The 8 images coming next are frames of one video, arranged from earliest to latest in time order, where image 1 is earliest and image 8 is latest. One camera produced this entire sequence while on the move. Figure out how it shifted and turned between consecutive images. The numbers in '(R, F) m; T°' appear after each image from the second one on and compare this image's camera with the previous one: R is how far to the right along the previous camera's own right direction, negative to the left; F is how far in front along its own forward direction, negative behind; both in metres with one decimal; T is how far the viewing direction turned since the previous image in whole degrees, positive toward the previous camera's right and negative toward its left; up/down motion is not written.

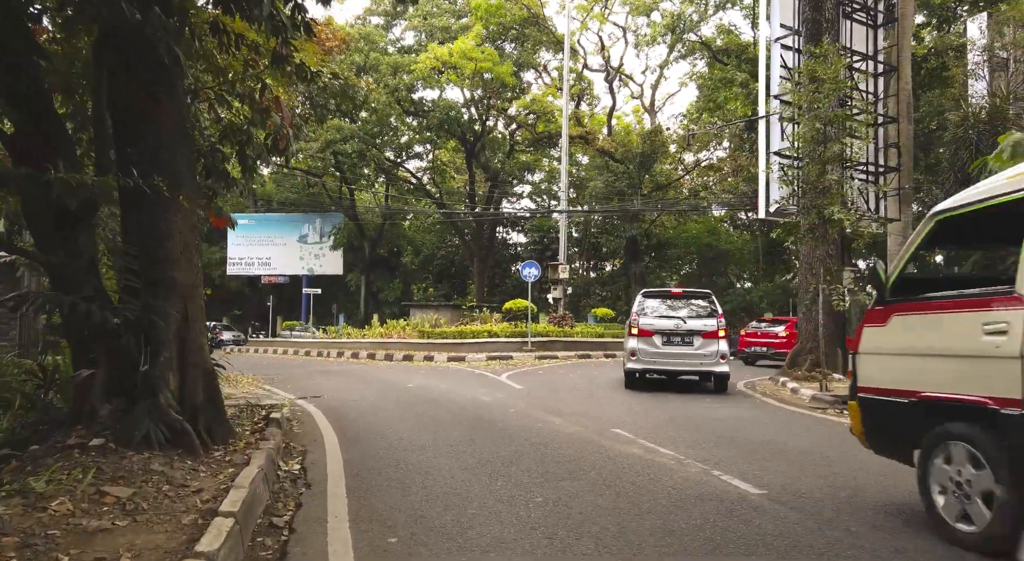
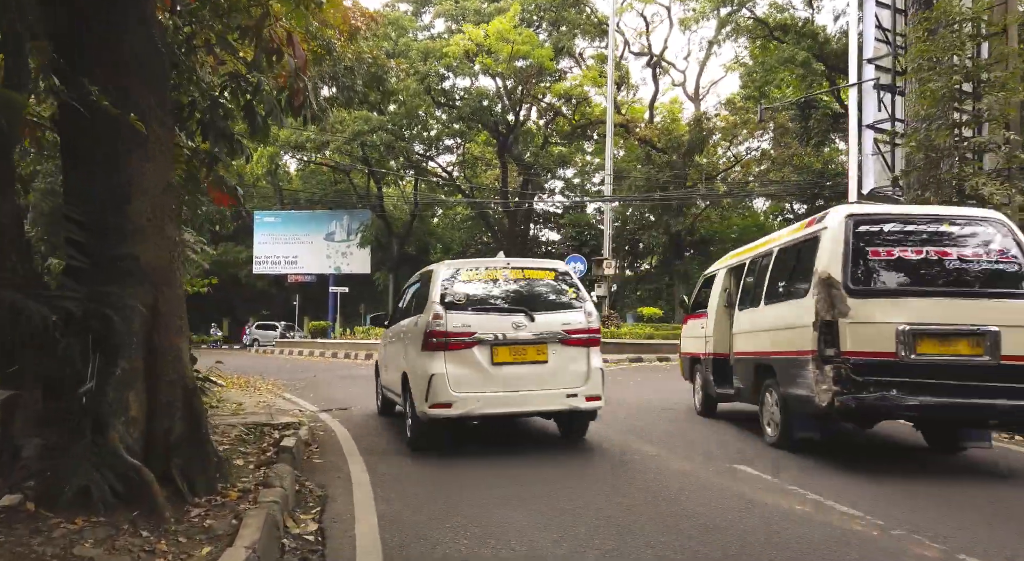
(-0.4, +1.6) m; -2°
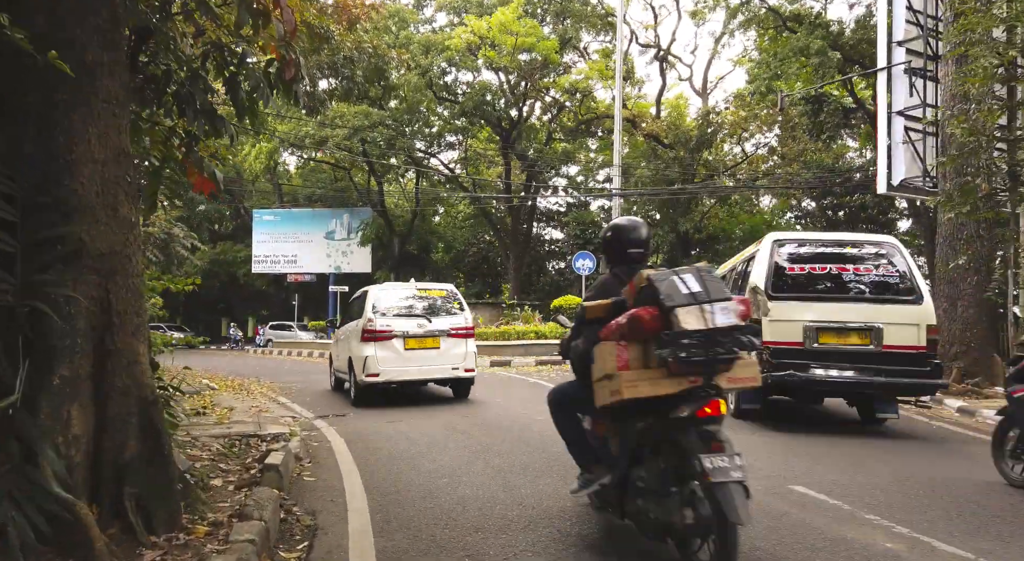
(-0.1, +0.7) m; 0°
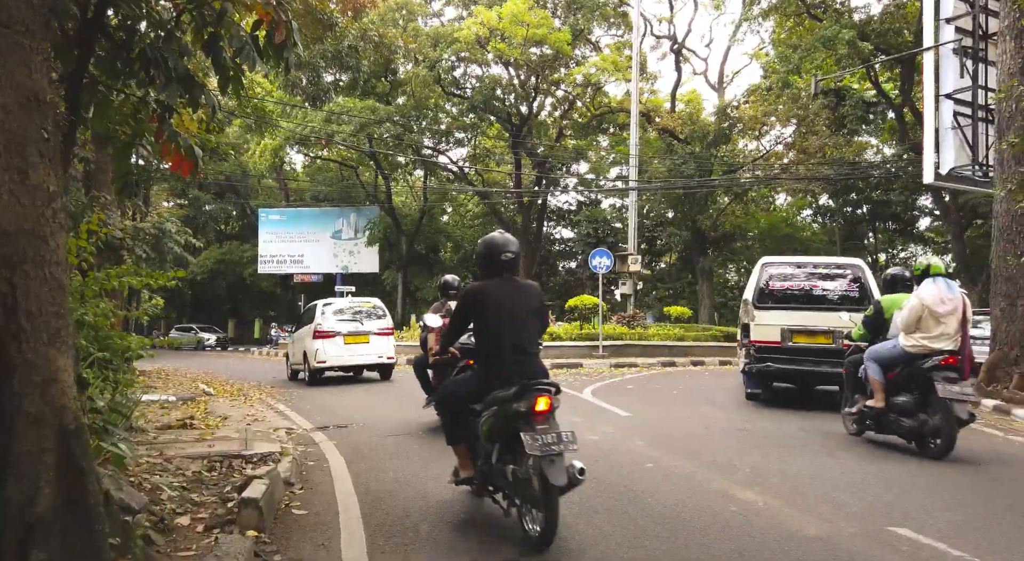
(-0.1, +0.8) m; -1°
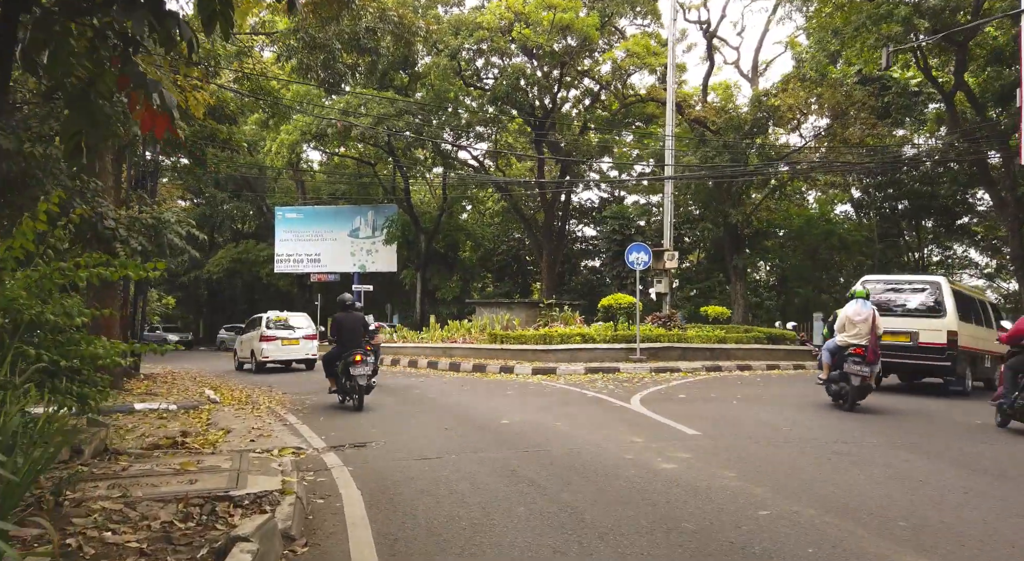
(-0.2, +1.2) m; -1°
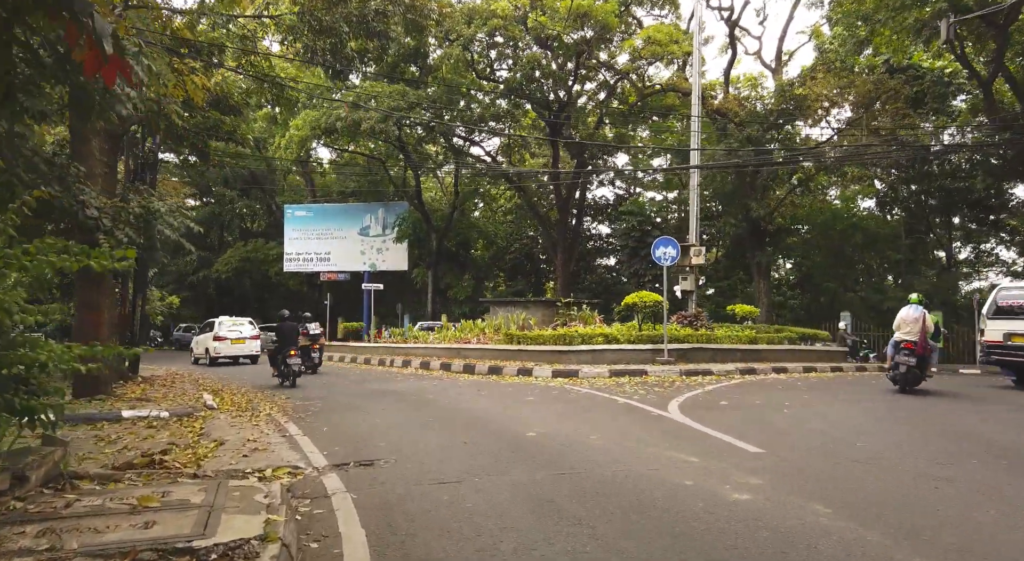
(-0.1, +0.9) m; -1°
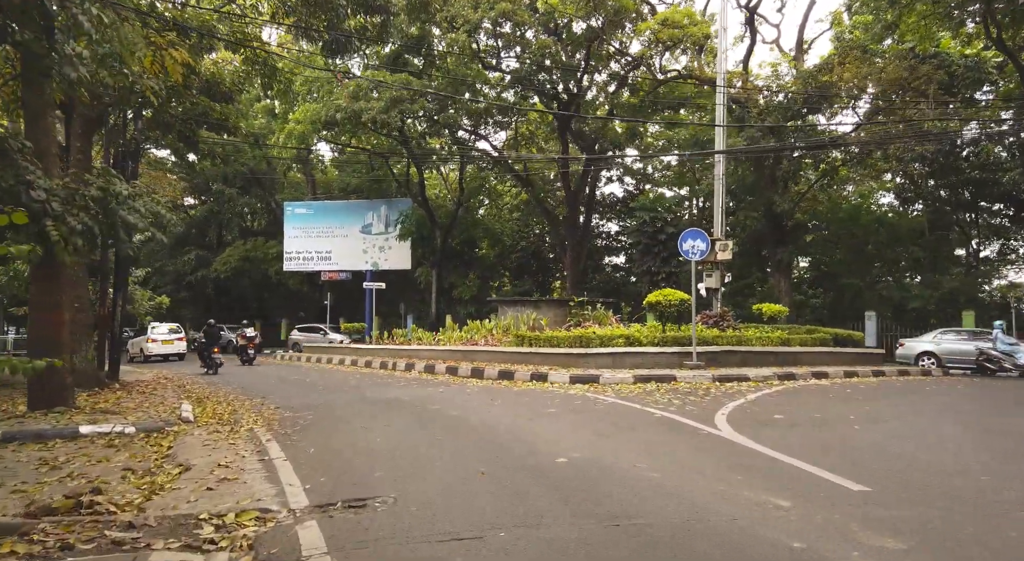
(-0.2, +1.2) m; 0°
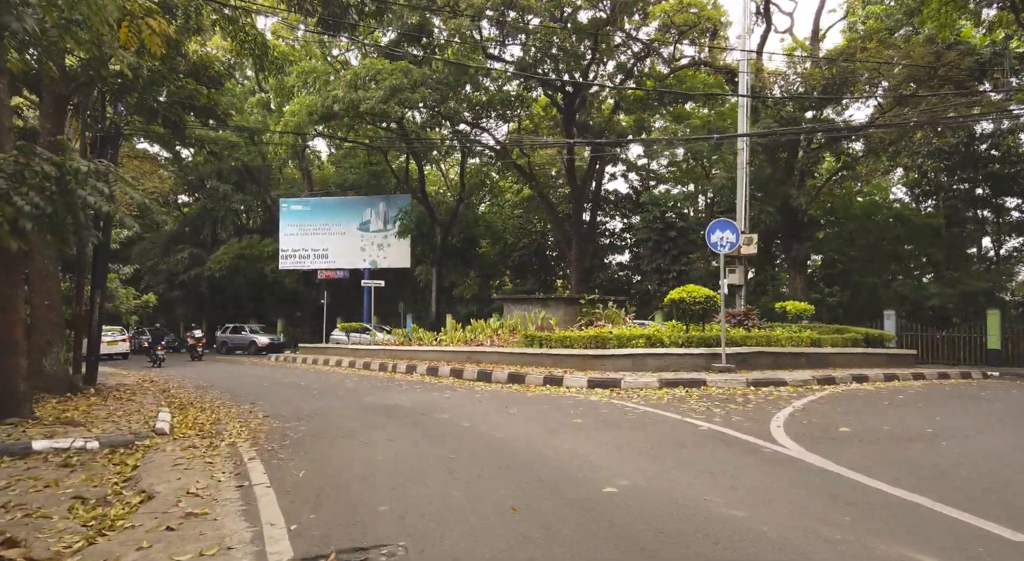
(-0.2, +1.0) m; 0°
